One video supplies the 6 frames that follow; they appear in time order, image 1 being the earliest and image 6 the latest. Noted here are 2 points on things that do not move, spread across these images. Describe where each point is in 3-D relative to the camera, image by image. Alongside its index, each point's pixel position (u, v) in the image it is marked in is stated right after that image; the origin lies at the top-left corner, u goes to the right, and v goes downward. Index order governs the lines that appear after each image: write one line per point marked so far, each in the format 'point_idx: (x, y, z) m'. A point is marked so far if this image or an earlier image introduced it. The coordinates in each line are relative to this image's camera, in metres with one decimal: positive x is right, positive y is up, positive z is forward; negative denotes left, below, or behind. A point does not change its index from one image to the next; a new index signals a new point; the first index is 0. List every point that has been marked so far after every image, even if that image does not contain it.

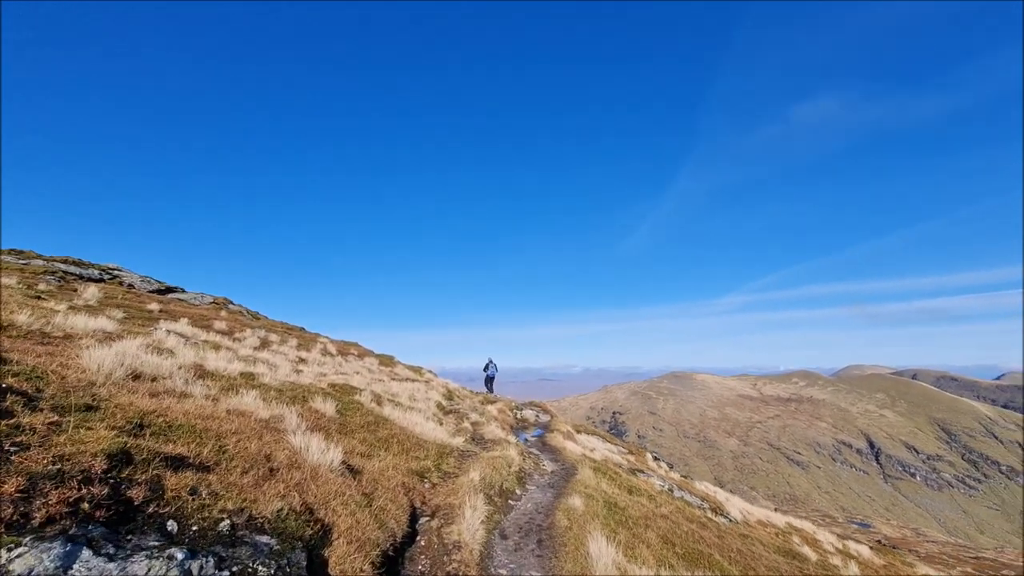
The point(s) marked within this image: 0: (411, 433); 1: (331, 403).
0: (-4.3, -6.2, +18.9) m
1: (-7.6, -4.8, +18.4) m
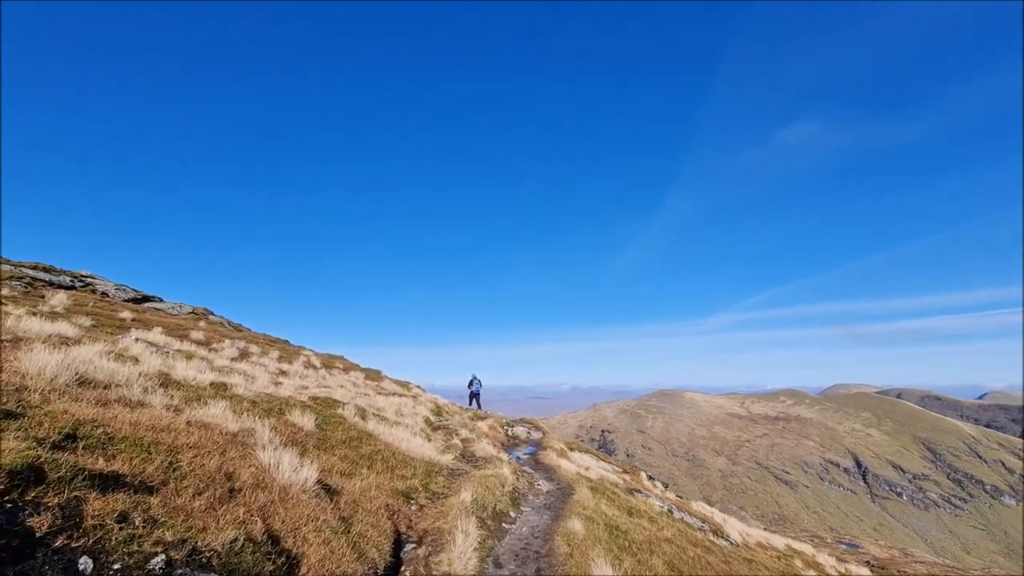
0: (-4.6, -6.4, +17.5) m
1: (-7.8, -5.0, +17.0) m
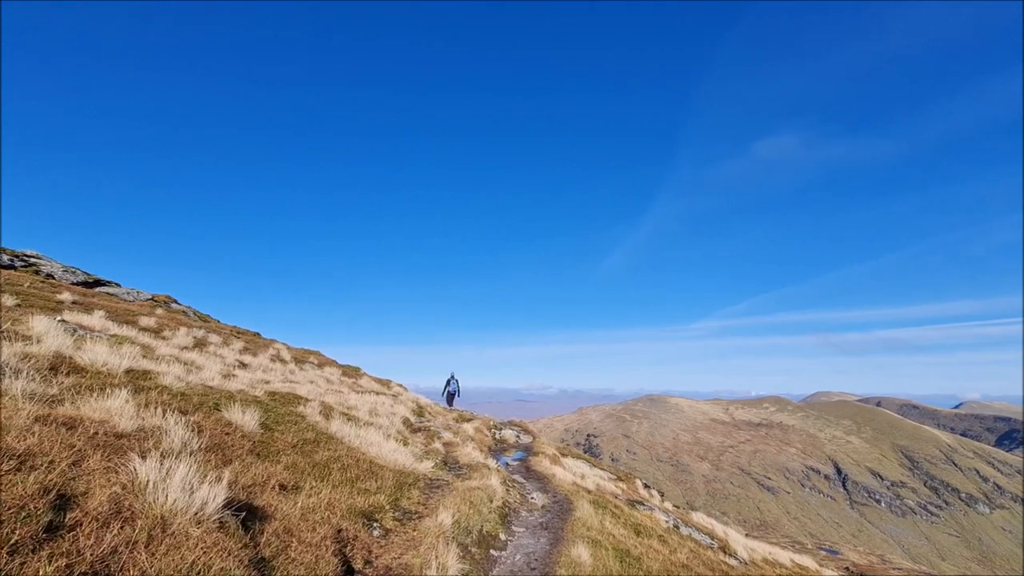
0: (-4.9, -5.5, +14.4) m
1: (-8.0, -4.0, +13.8) m
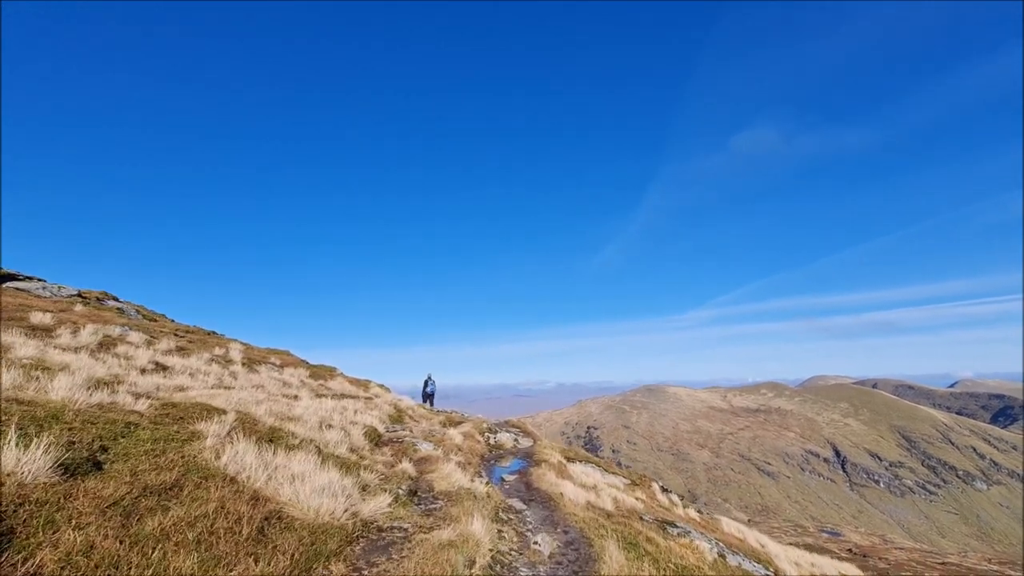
0: (-5.1, -4.4, +8.8) m
1: (-8.3, -3.0, +8.2) m
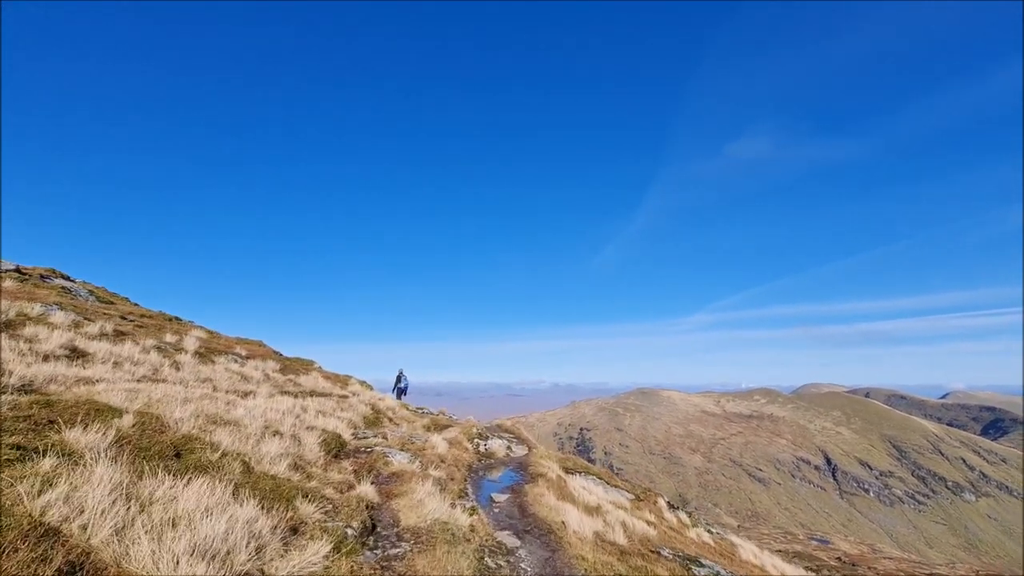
0: (-5.2, -3.5, +5.1) m
1: (-8.4, -2.0, +4.4) m
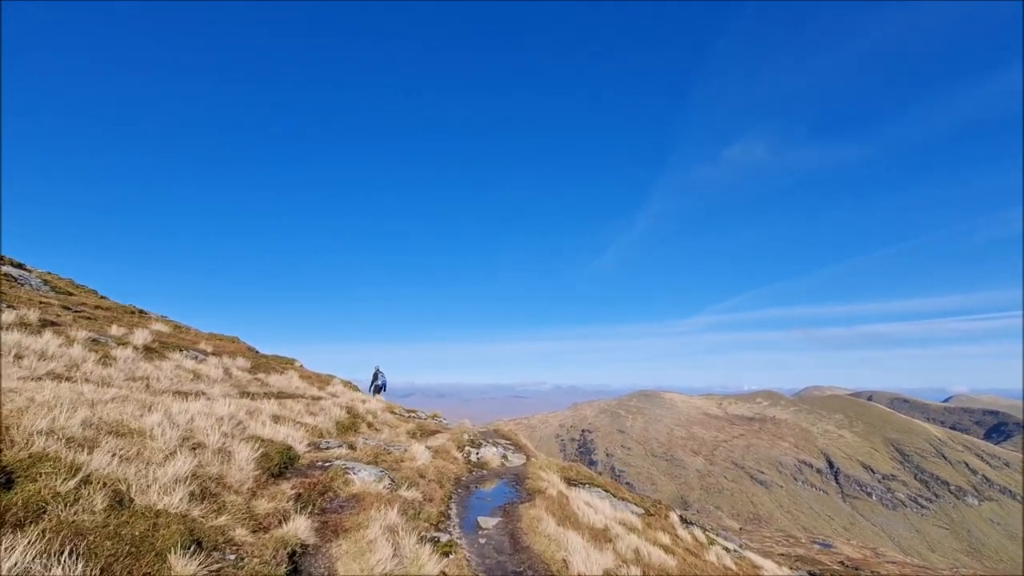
0: (-5.6, -2.7, +1.8) m
1: (-8.7, -1.2, +1.2) m
